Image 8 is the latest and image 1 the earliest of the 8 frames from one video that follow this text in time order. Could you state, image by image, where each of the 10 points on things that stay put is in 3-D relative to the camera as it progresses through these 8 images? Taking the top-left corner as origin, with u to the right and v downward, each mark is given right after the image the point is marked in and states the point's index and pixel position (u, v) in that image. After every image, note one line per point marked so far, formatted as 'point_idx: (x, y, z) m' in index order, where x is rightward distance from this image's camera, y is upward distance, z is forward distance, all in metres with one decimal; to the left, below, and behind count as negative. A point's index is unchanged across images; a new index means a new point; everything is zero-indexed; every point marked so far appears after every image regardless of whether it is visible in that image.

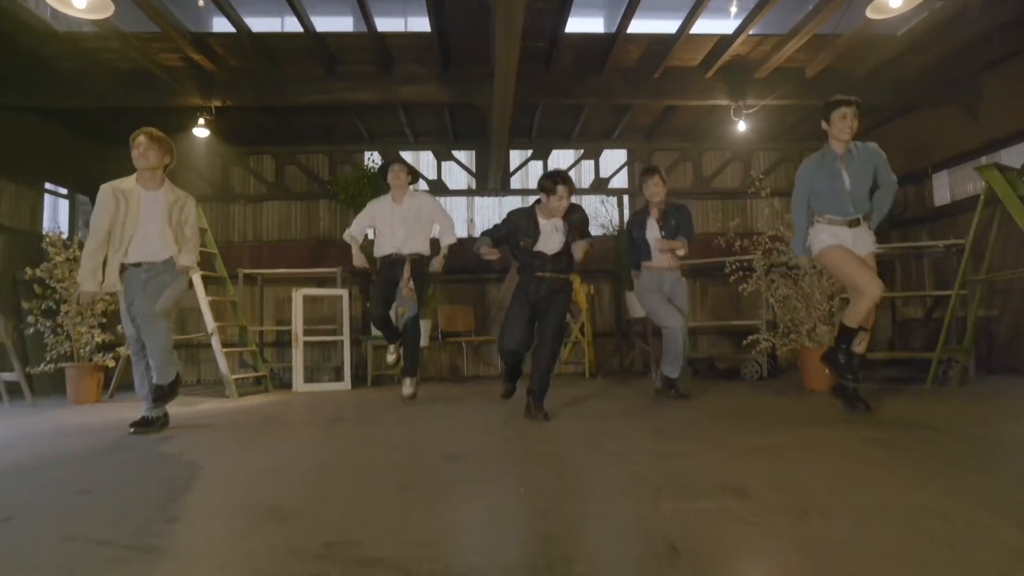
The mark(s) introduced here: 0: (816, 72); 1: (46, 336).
0: (+2.8, +2.0, +5.8) m
1: (-4.1, -0.4, +5.5) m
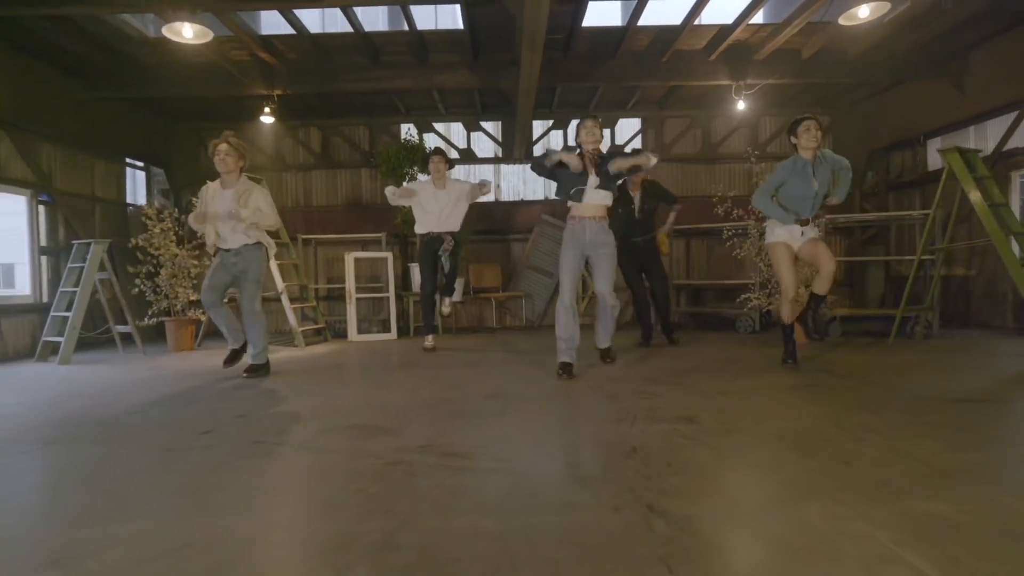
0: (+3.0, +2.4, +6.3) m
1: (-3.8, -0.1, +6.5) m
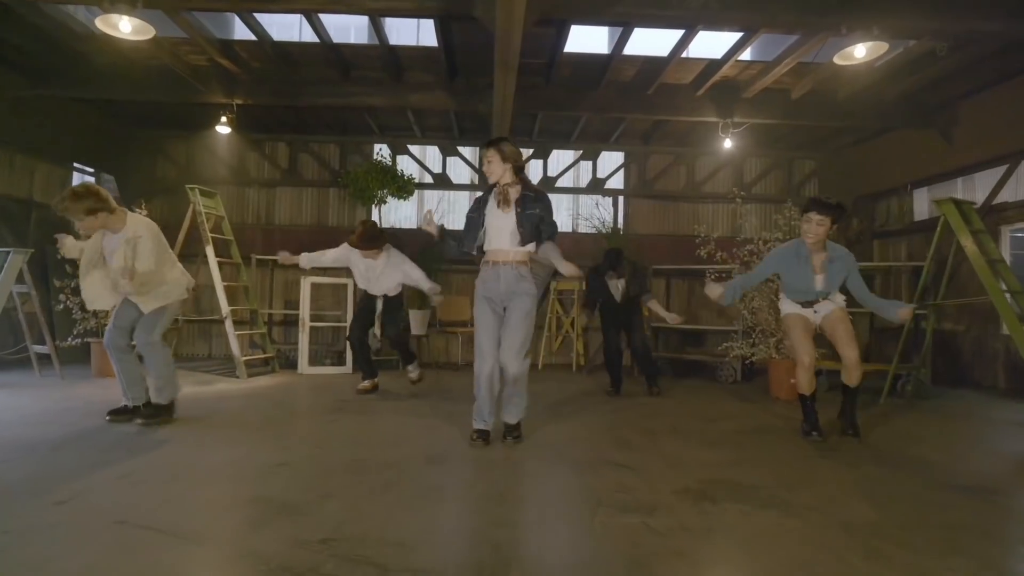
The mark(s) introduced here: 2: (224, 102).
0: (+2.8, +1.9, +6.1) m
1: (-4.2, -0.2, +6.0) m
2: (-2.8, +1.8, +6.0) m
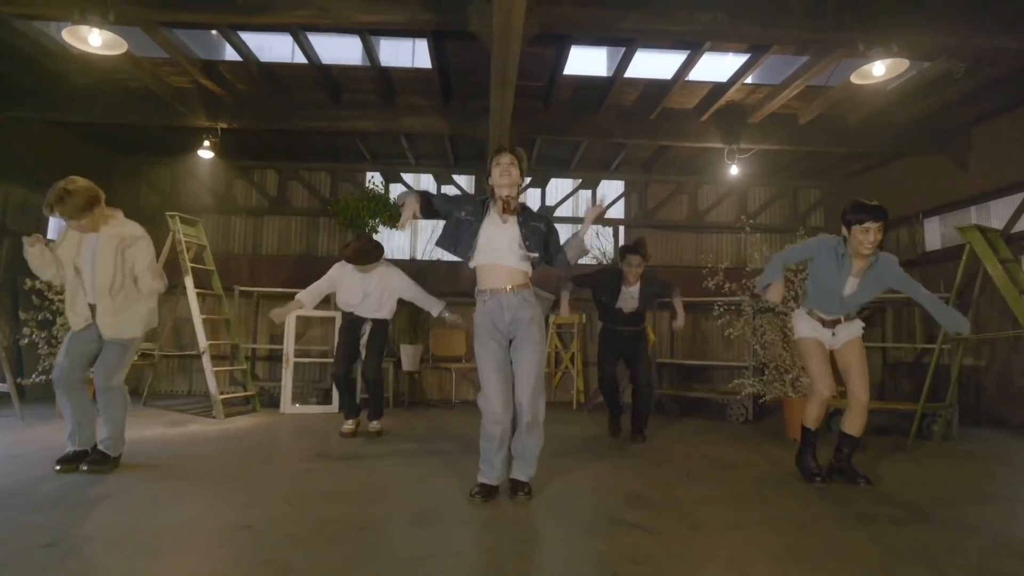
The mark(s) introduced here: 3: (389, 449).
0: (+2.8, +1.6, +5.8) m
1: (-4.2, -0.5, +5.6) m
2: (-2.8, +1.5, +5.8) m
3: (-0.9, -1.1, +4.3) m
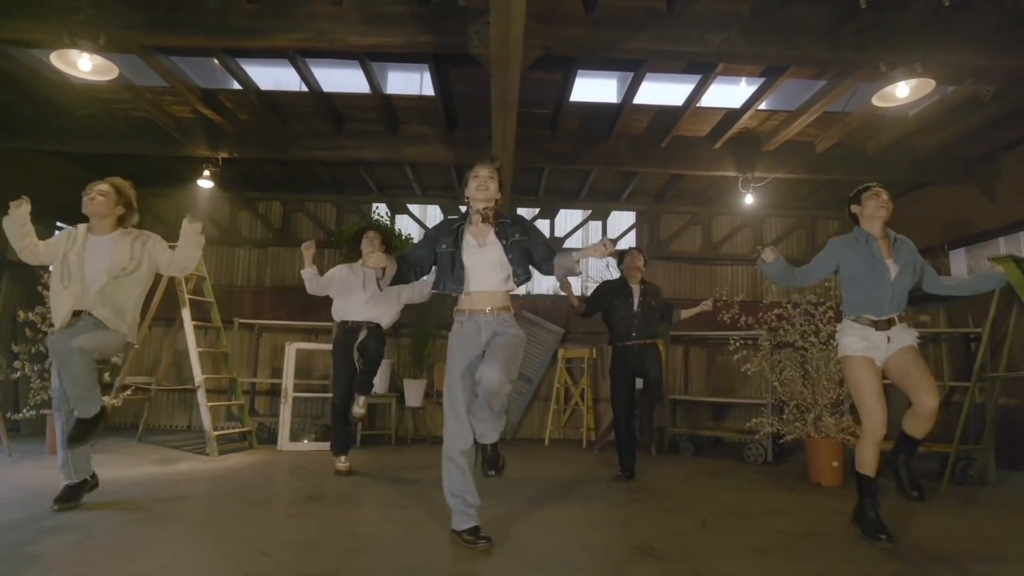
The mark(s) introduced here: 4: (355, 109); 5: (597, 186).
0: (+2.8, +1.3, +5.6) m
1: (-4.1, -0.8, +5.4) m
2: (-2.8, +1.2, +5.7) m
3: (-0.8, -1.3, +4.1) m
4: (-1.4, +1.5, +5.4) m
5: (+1.0, +1.2, +7.1) m
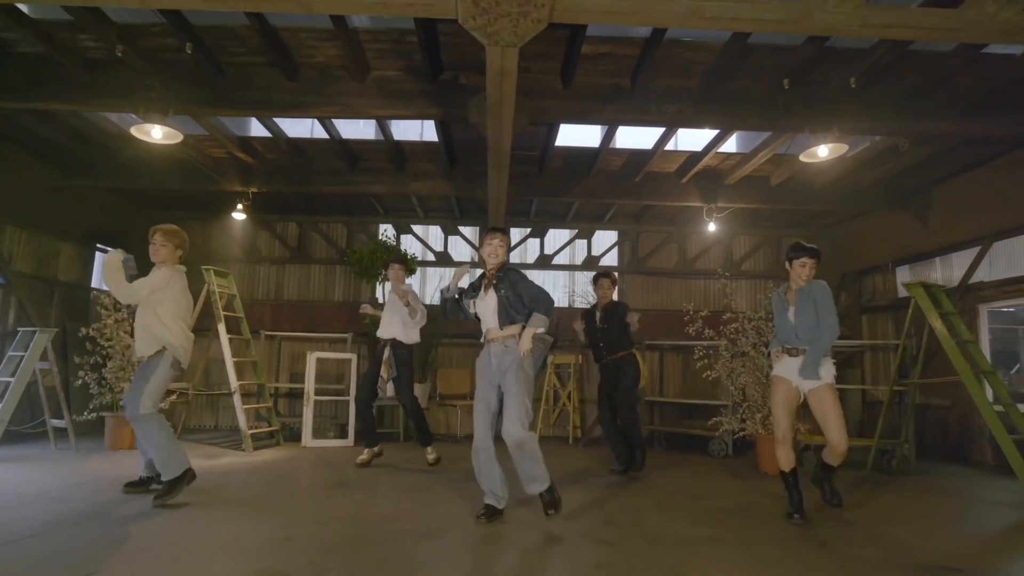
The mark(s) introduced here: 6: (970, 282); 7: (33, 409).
0: (+2.8, +1.1, +6.5) m
1: (-4.2, -1.0, +6.2) m
2: (-2.8, +1.0, +6.5) m
3: (-0.9, -1.5, +4.9) m
4: (-1.4, +1.4, +6.2) m
5: (+0.9, +1.0, +7.9) m
6: (+4.4, +0.1, +5.9) m
7: (-4.8, -1.2, +6.2) m
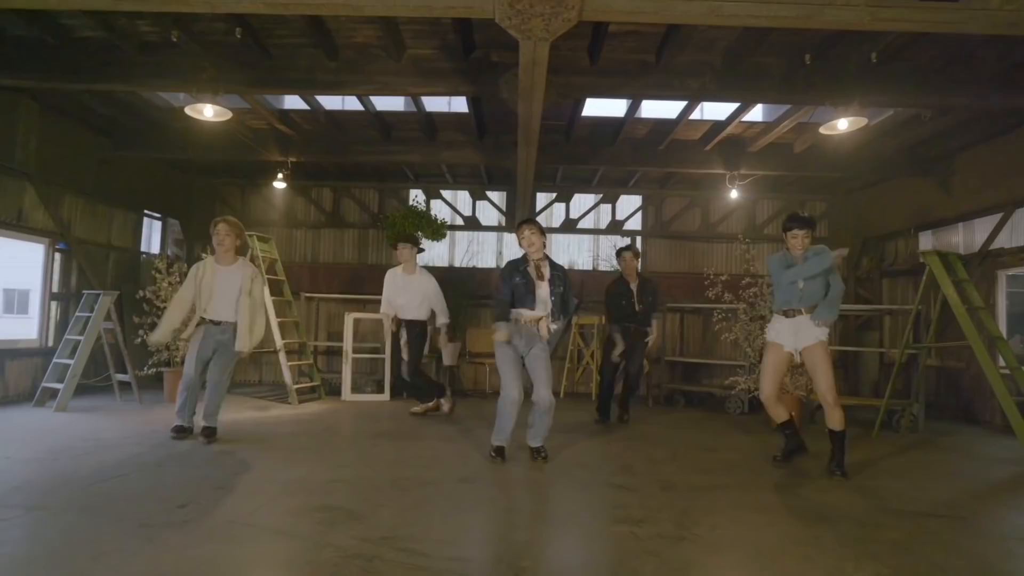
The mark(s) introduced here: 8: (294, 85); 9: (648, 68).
0: (+3.1, +1.5, +6.6) m
1: (-3.9, -0.6, +6.8) m
2: (-2.5, +1.4, +6.9) m
3: (-0.7, -1.2, +5.3) m
4: (-1.1, +1.7, +6.5) m
5: (+1.2, +1.5, +8.1) m
6: (+4.6, +0.4, +6.0) m
7: (-4.5, -0.8, +6.8) m
8: (-1.6, +1.5, +4.7) m
9: (+1.0, +1.7, +4.7) m
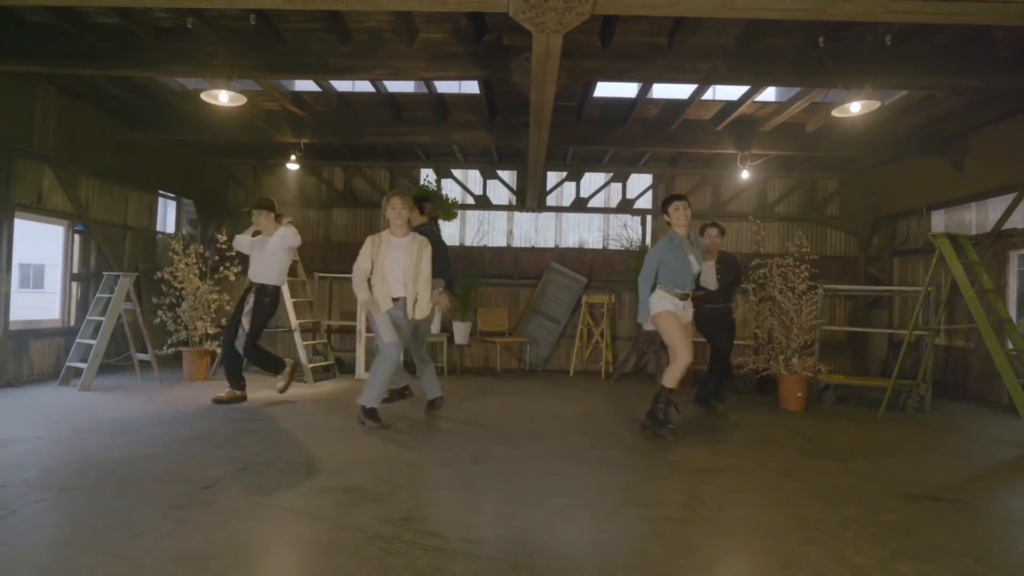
0: (+3.2, +1.7, +6.6) m
1: (-3.8, -0.4, +6.9) m
2: (-2.4, +1.6, +6.9) m
3: (-0.6, -1.1, +5.4) m
4: (-1.0, +1.9, +6.5) m
5: (+1.4, +1.7, +8.1) m
6: (+4.7, +0.6, +6.0) m
7: (-4.4, -0.6, +7.0) m
8: (-1.6, +1.7, +4.7) m
9: (+1.1, +1.8, +4.7) m
